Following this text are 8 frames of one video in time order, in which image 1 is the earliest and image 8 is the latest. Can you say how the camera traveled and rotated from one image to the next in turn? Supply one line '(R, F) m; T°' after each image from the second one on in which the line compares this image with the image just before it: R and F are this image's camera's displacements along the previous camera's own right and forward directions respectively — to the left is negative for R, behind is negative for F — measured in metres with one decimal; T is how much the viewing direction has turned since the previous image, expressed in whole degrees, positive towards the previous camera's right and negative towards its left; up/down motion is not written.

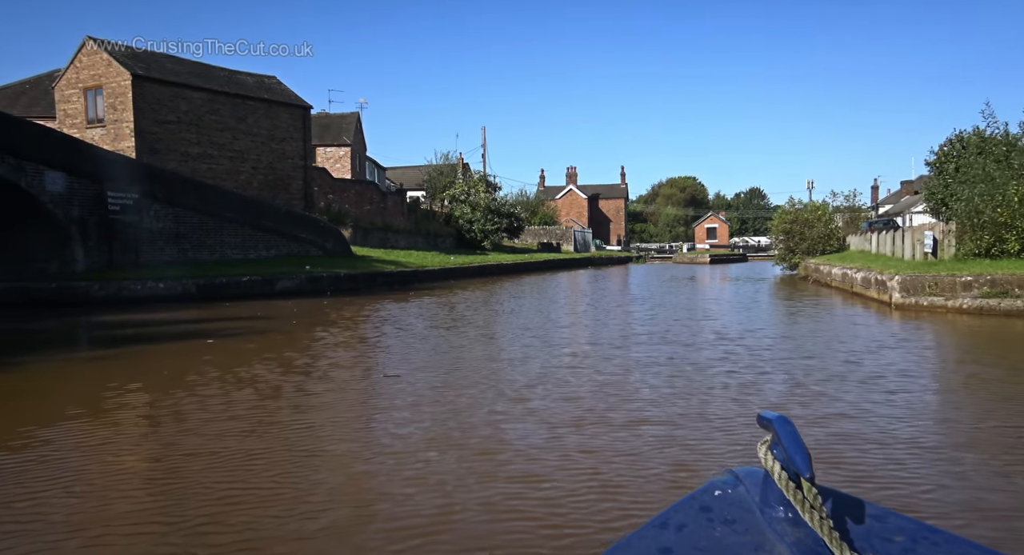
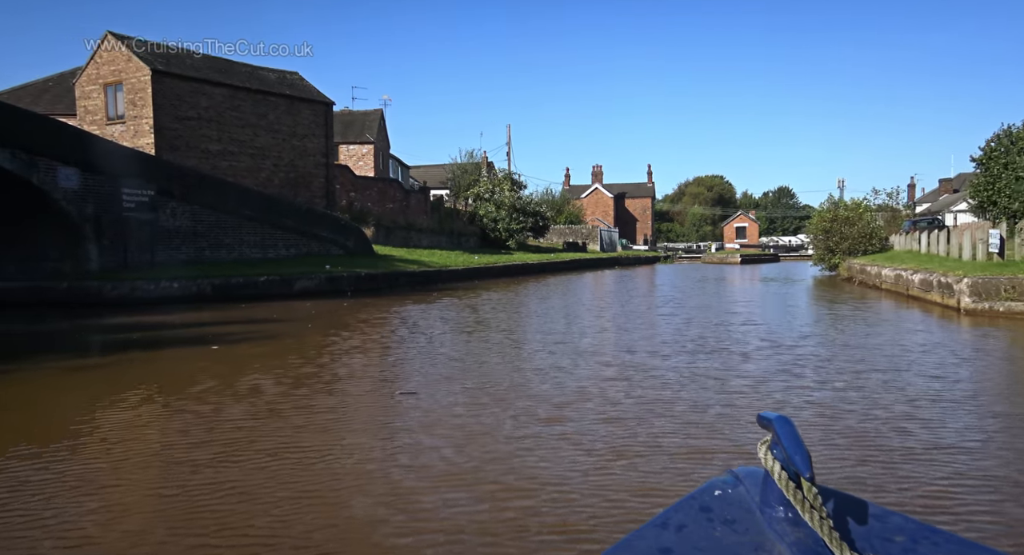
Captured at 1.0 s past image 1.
(-0.1, +0.8) m; -2°
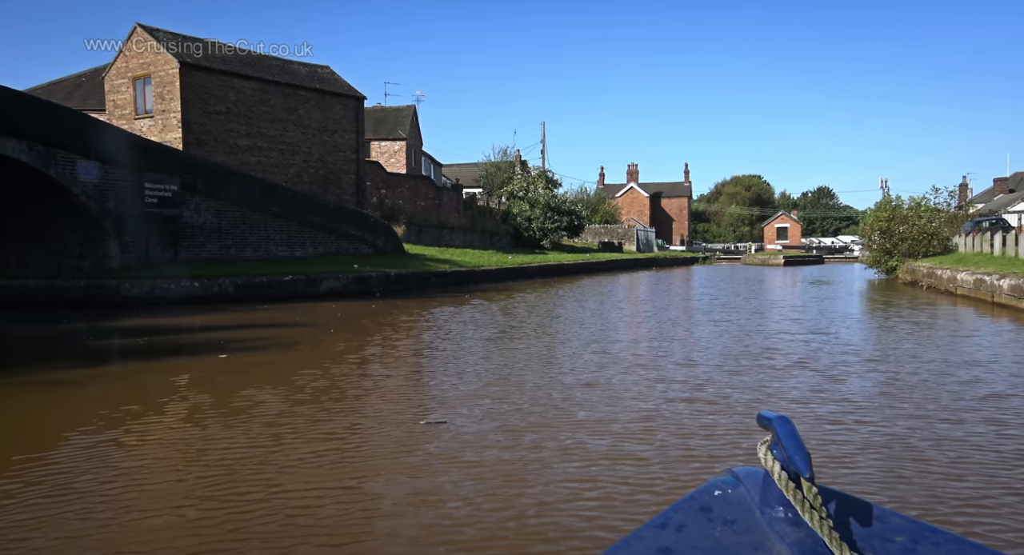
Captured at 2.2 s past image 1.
(-0.1, +1.1) m; -2°
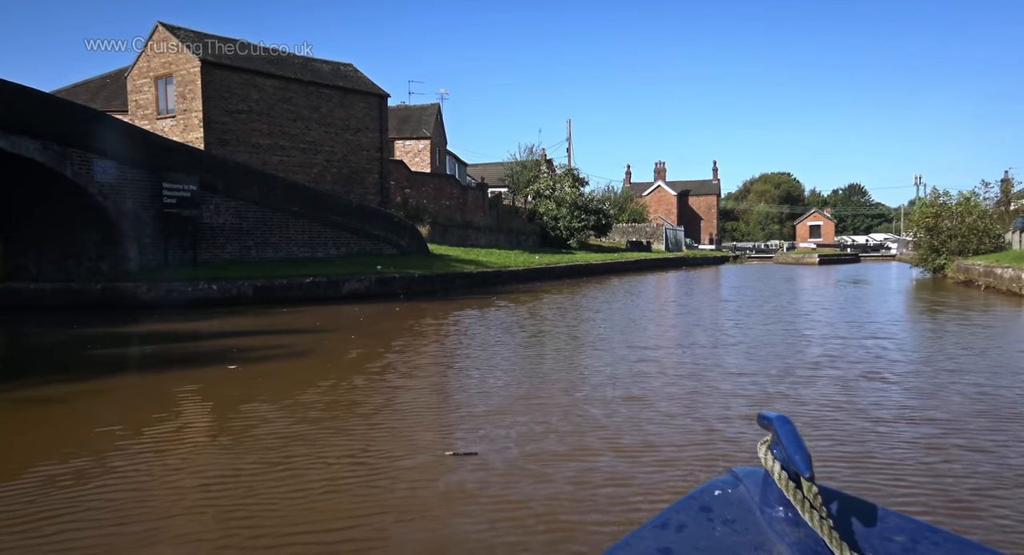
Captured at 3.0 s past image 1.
(-0.1, +0.7) m; -2°
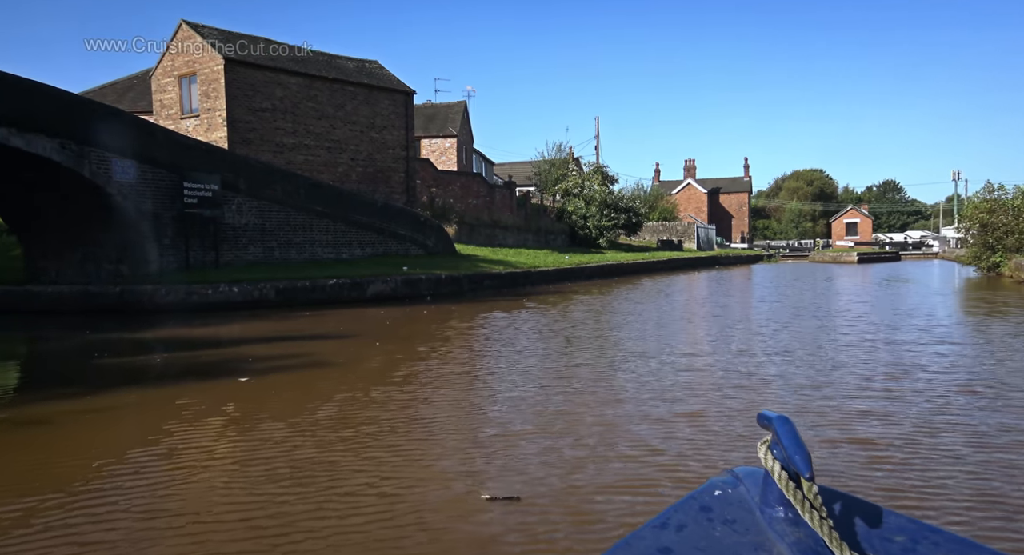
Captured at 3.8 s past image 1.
(-0.1, +0.7) m; -2°
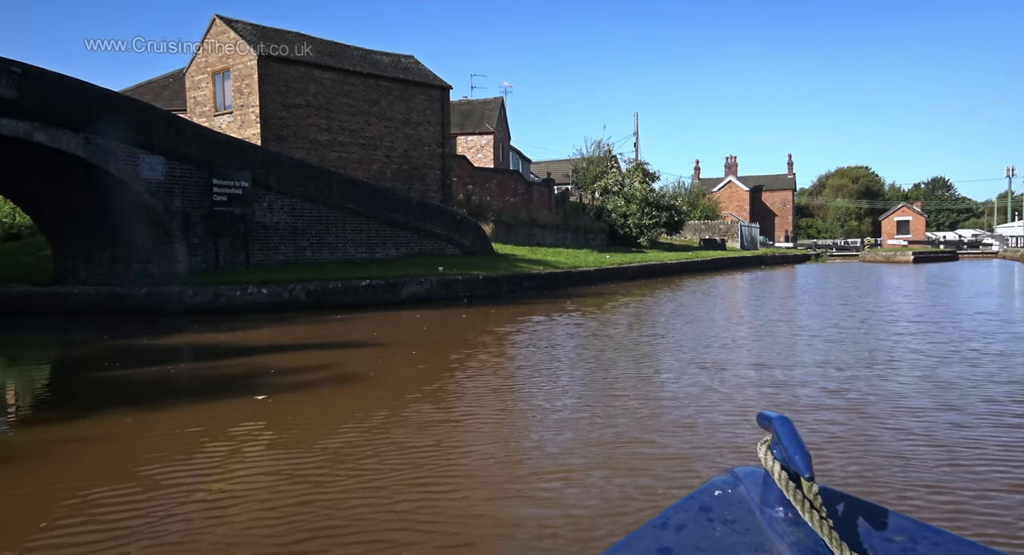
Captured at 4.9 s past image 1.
(-0.1, +0.9) m; -3°
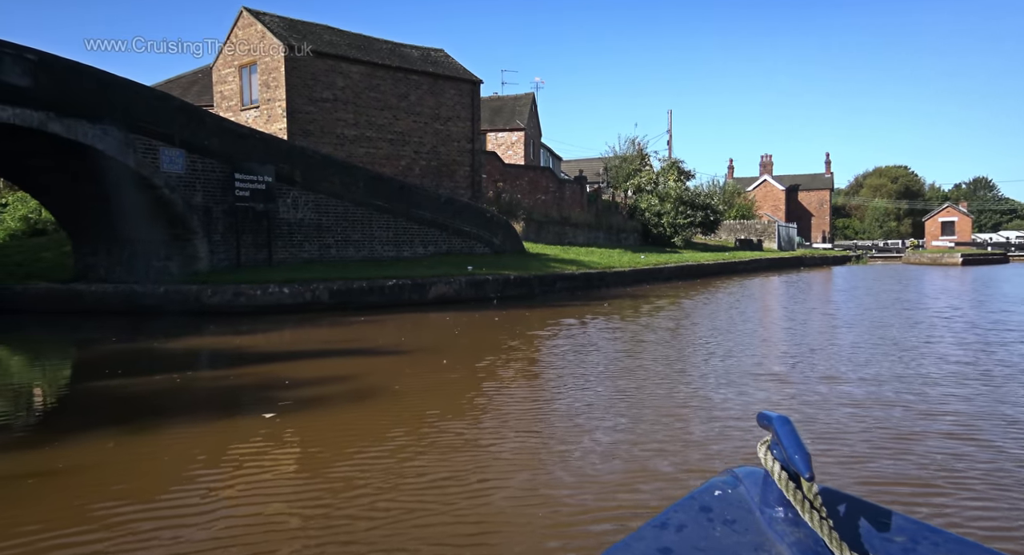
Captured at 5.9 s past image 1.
(-0.1, +0.8) m; -2°
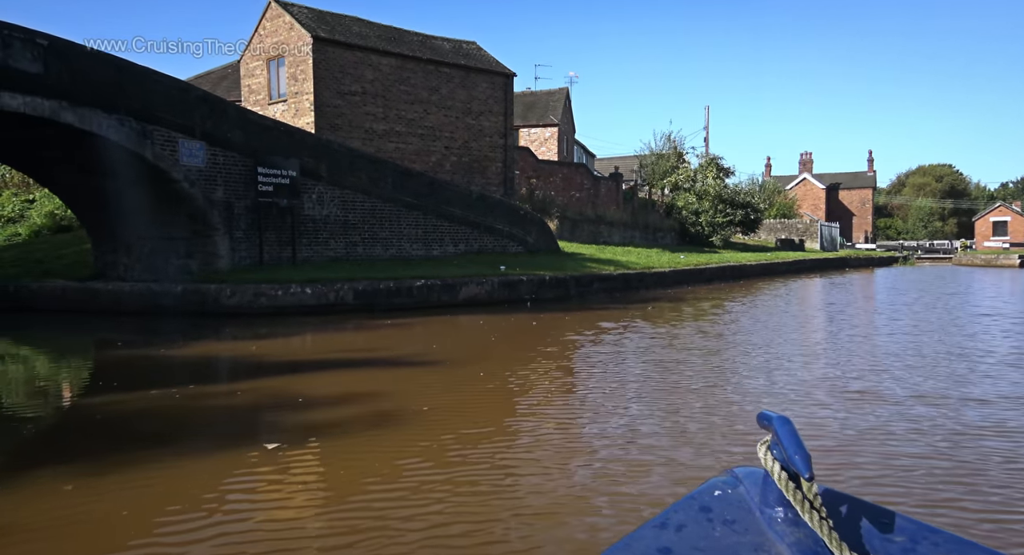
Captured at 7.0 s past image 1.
(-0.1, +0.9) m; -2°
